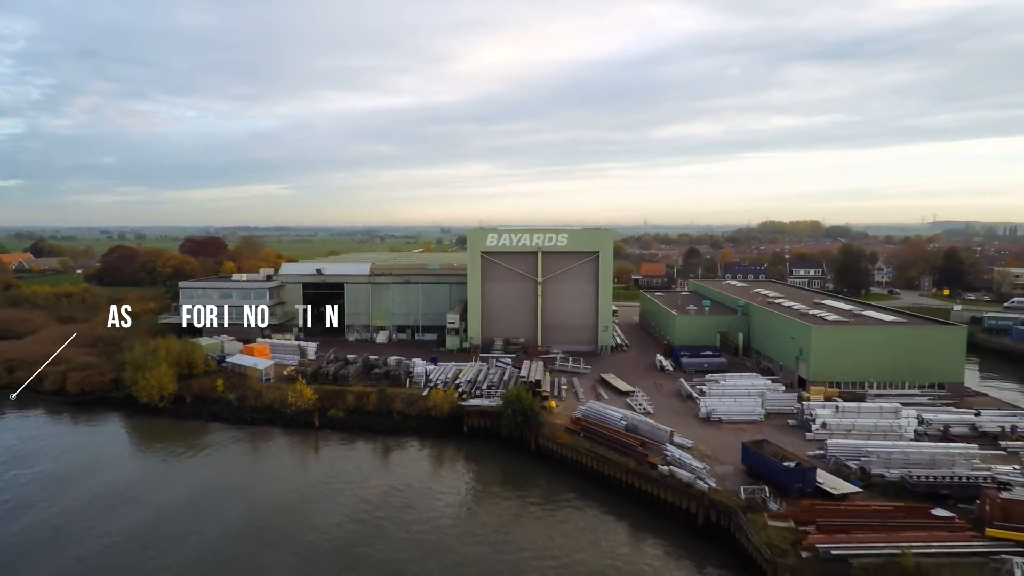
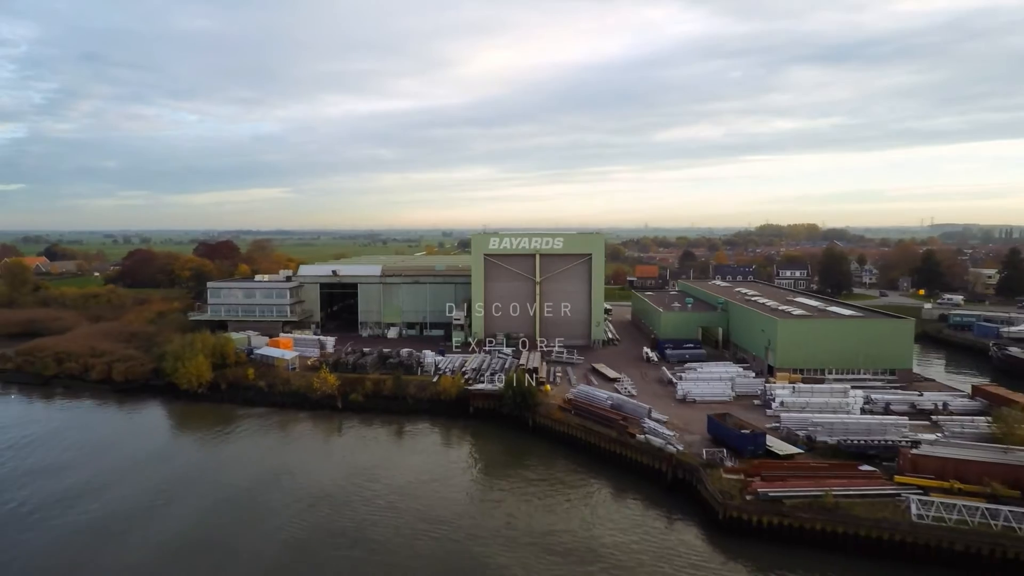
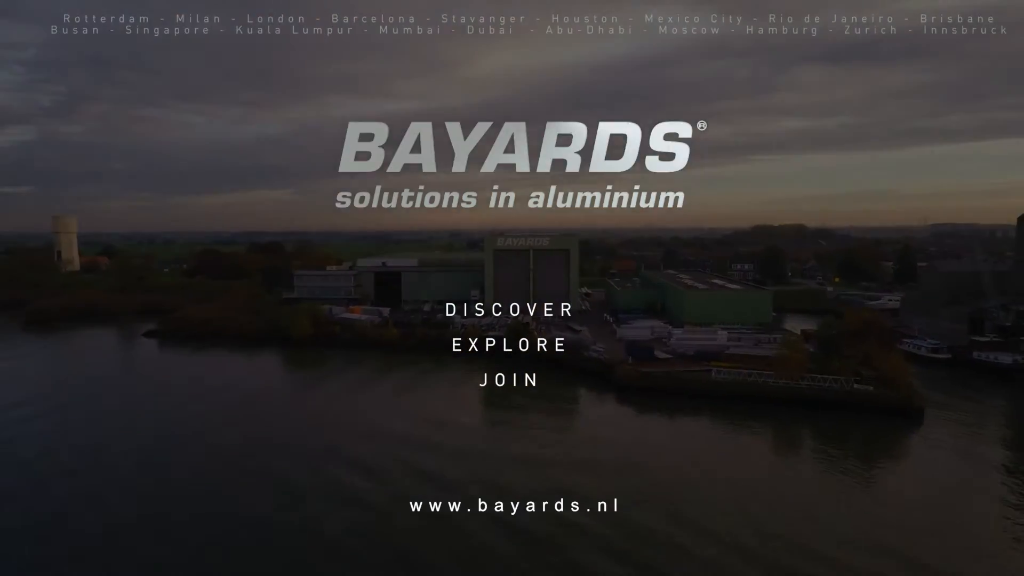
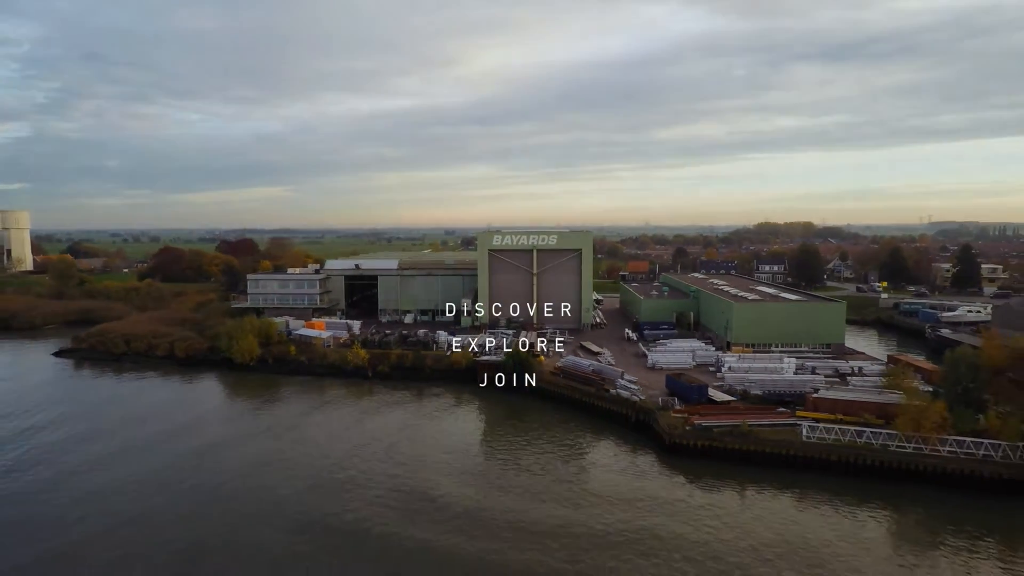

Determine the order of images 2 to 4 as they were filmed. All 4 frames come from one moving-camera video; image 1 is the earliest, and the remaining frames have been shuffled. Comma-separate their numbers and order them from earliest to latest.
2, 4, 3
